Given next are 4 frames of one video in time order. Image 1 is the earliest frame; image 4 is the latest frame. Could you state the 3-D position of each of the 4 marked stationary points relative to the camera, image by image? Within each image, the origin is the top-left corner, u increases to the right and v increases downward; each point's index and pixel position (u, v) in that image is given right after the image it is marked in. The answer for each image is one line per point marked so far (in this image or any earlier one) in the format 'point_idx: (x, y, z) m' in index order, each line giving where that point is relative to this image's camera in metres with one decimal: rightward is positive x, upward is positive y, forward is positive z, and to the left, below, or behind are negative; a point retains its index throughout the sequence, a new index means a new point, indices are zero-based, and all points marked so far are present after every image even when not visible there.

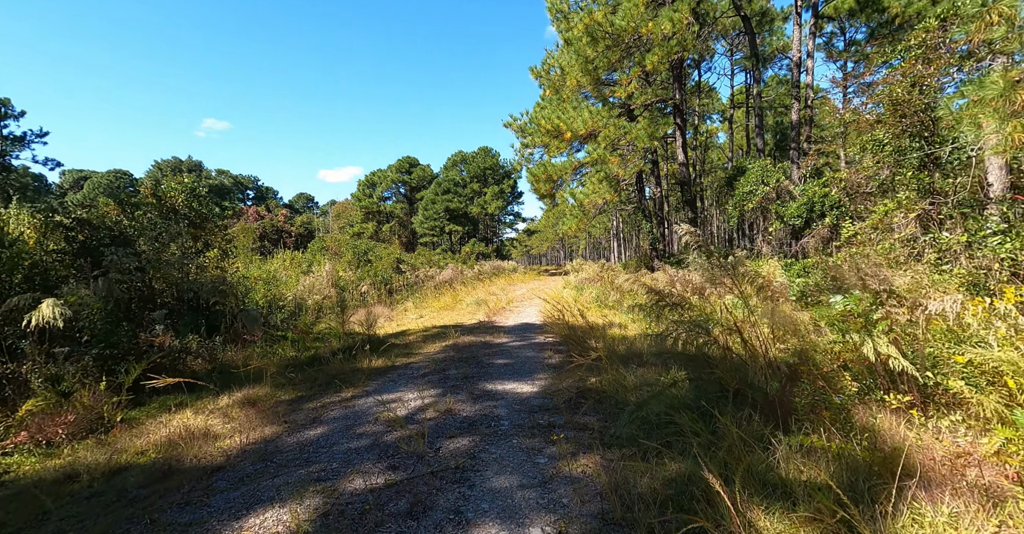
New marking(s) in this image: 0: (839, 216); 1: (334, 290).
0: (+6.8, +1.0, +10.5) m
1: (-4.5, -0.6, +12.9) m
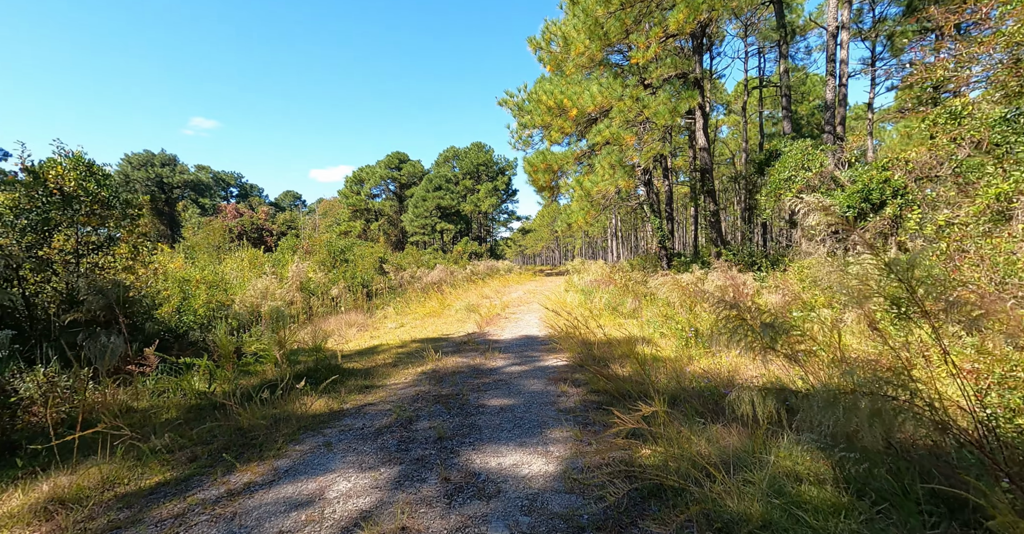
0: (+6.7, +1.0, +8.7) m
1: (-4.6, -0.6, +11.0) m
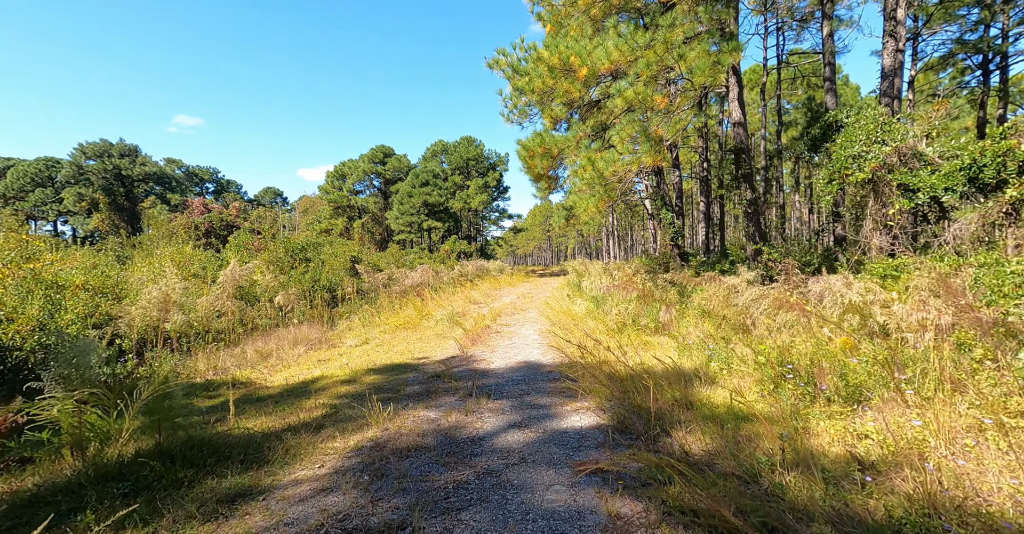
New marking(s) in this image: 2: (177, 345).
0: (+6.6, +1.0, +6.4) m
1: (-4.7, -0.6, +8.5) m
2: (-5.0, -1.2, +7.5) m
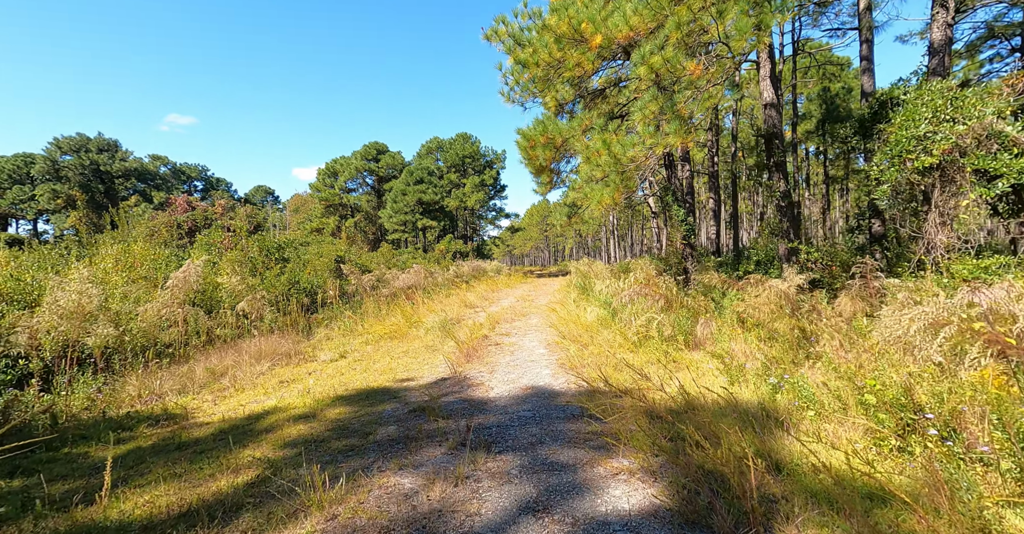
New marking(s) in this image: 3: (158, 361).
0: (+6.7, +1.0, +5.1) m
1: (-4.7, -0.7, +7.1) m
2: (-4.9, -1.2, +6.2) m
3: (-4.7, -1.2, +6.7) m
